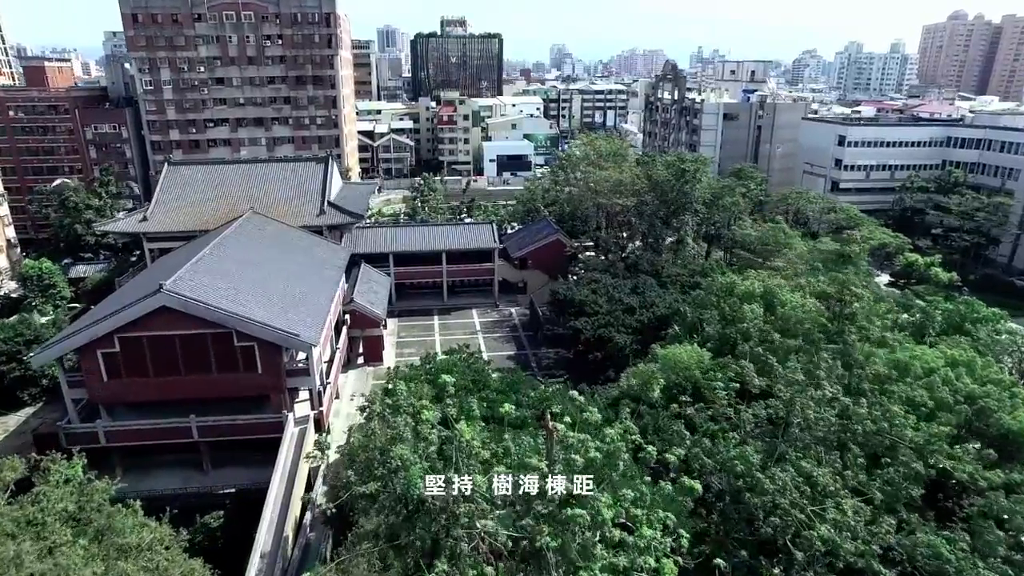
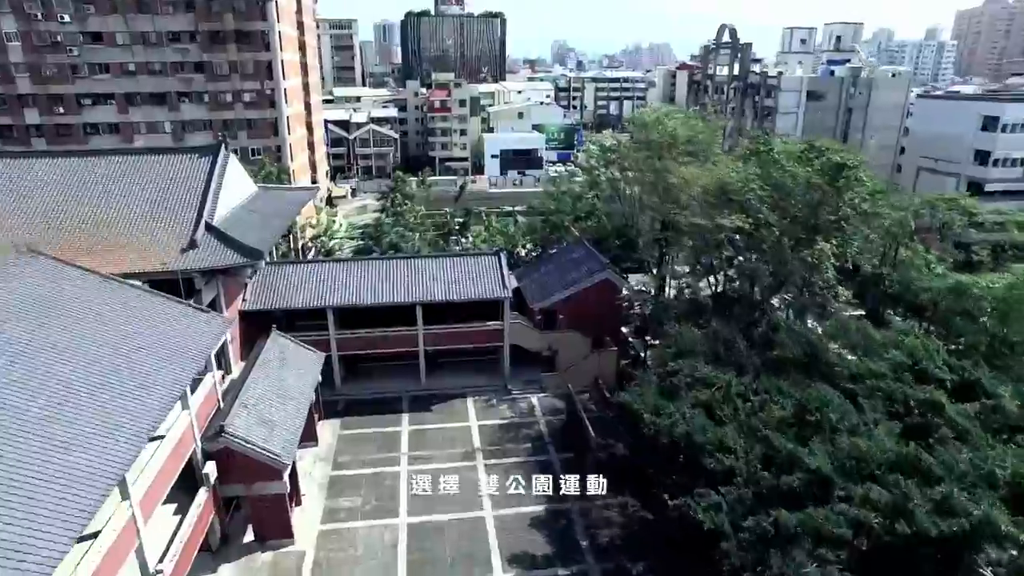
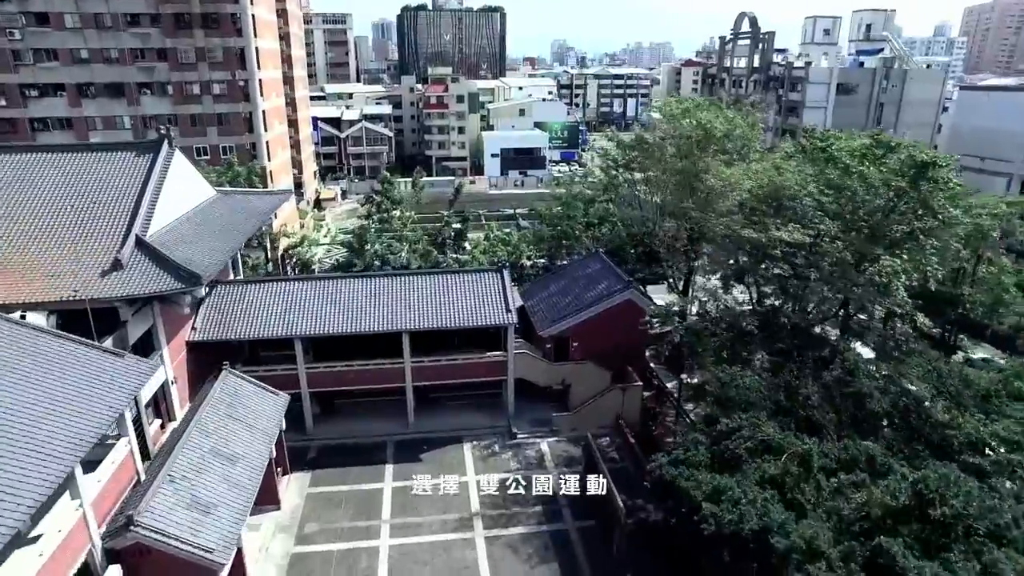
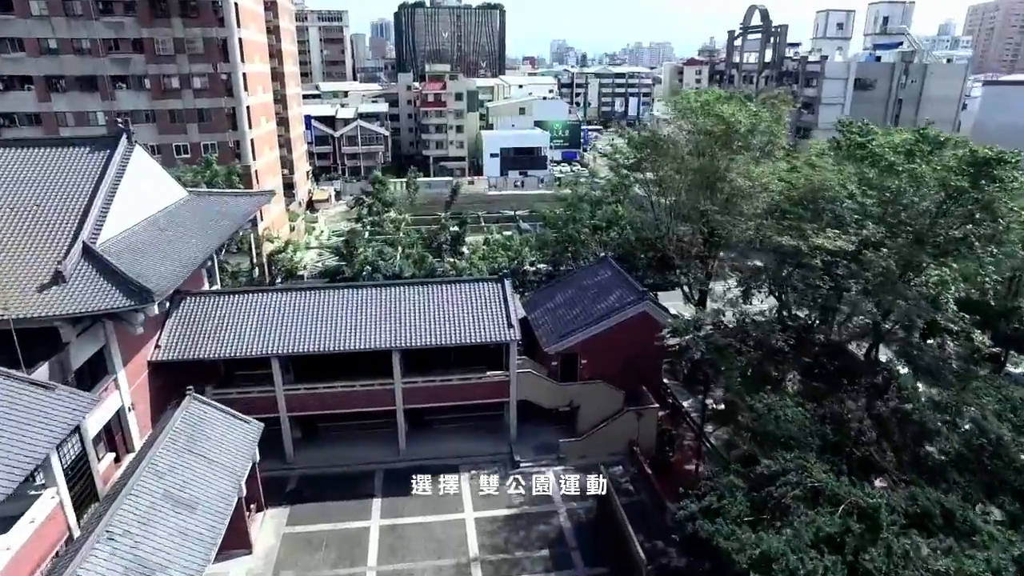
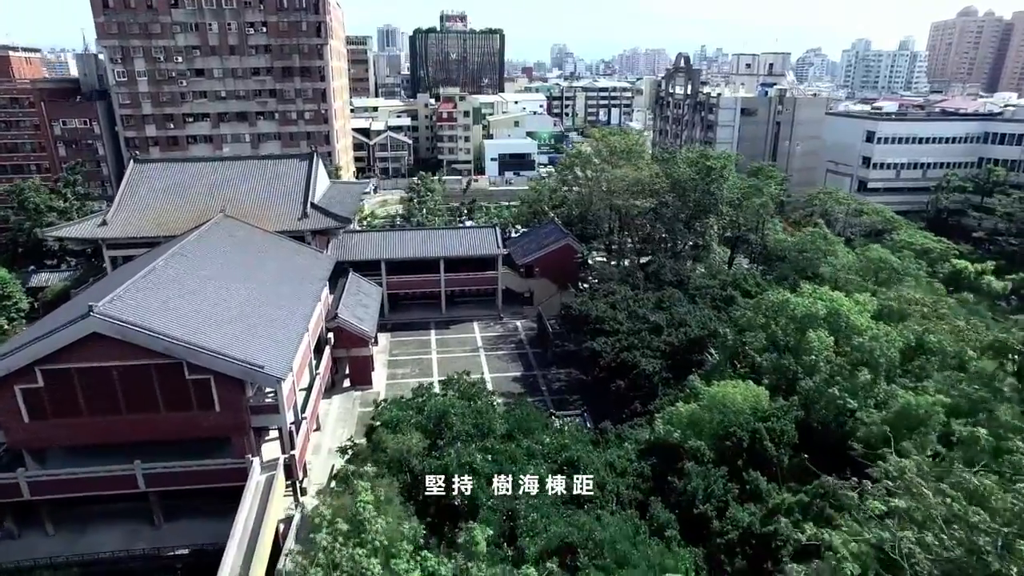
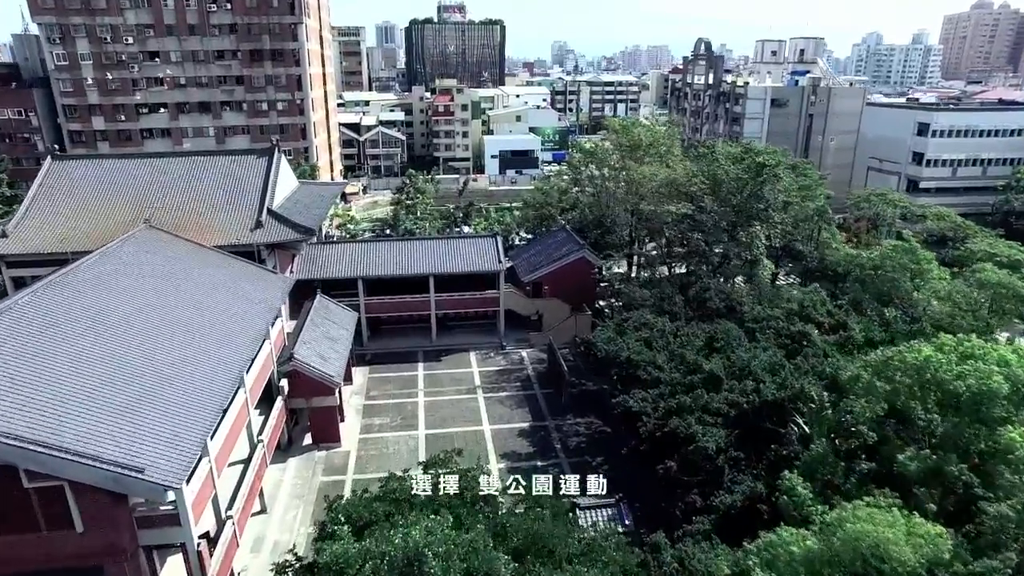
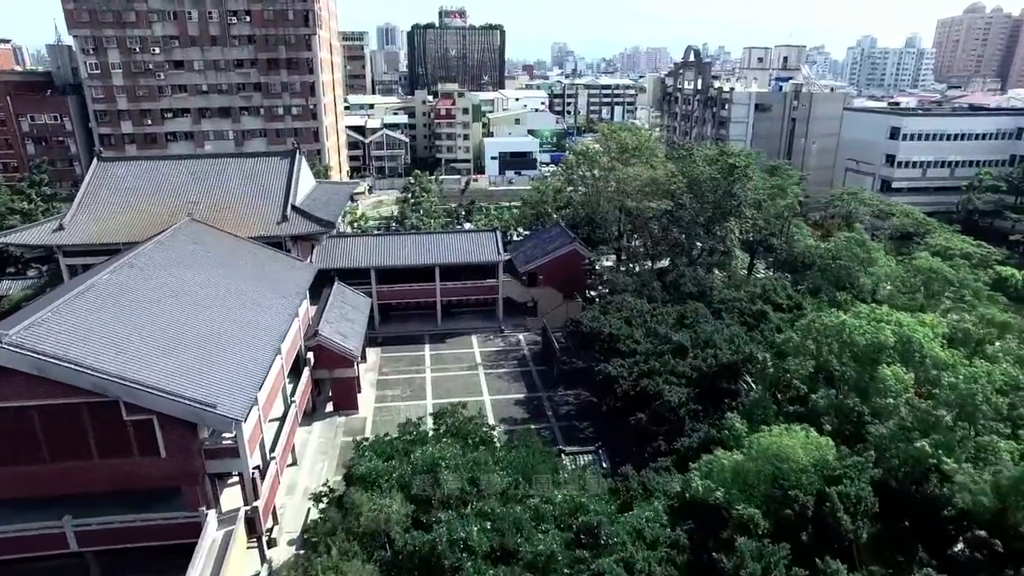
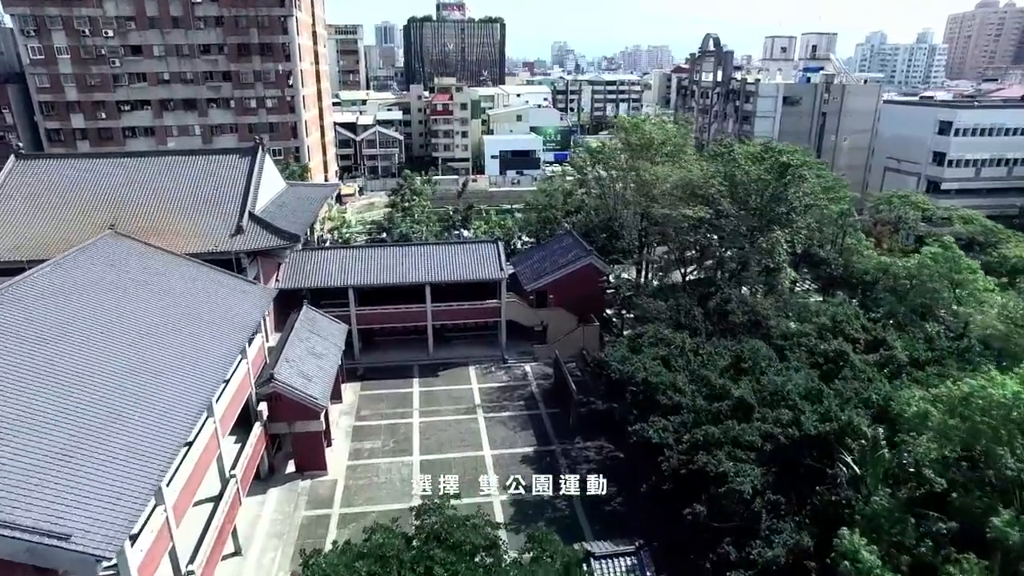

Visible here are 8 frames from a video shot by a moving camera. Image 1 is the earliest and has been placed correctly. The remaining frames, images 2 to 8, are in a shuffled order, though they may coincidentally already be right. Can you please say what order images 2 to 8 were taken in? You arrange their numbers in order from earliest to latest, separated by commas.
5, 7, 6, 8, 2, 3, 4
